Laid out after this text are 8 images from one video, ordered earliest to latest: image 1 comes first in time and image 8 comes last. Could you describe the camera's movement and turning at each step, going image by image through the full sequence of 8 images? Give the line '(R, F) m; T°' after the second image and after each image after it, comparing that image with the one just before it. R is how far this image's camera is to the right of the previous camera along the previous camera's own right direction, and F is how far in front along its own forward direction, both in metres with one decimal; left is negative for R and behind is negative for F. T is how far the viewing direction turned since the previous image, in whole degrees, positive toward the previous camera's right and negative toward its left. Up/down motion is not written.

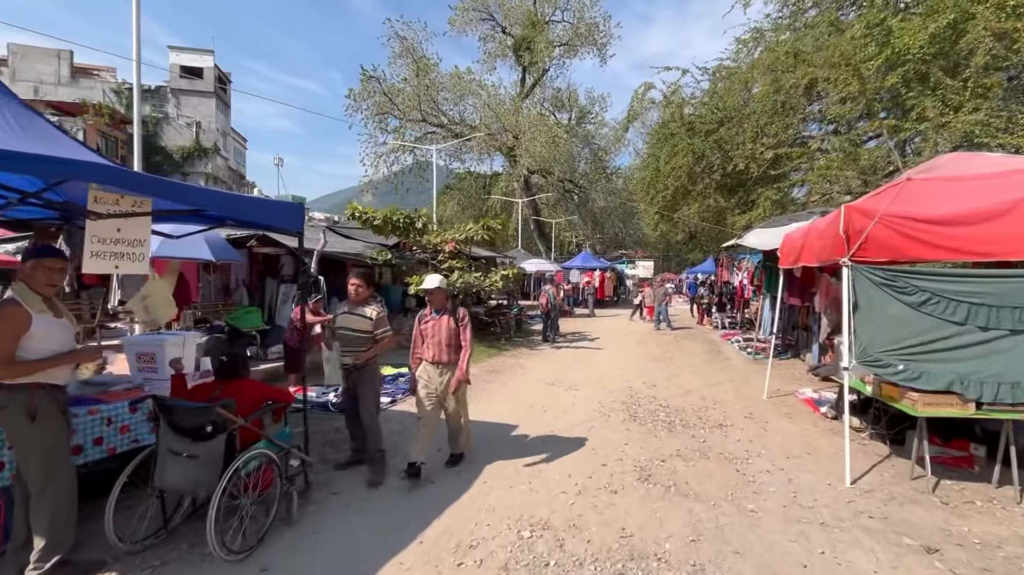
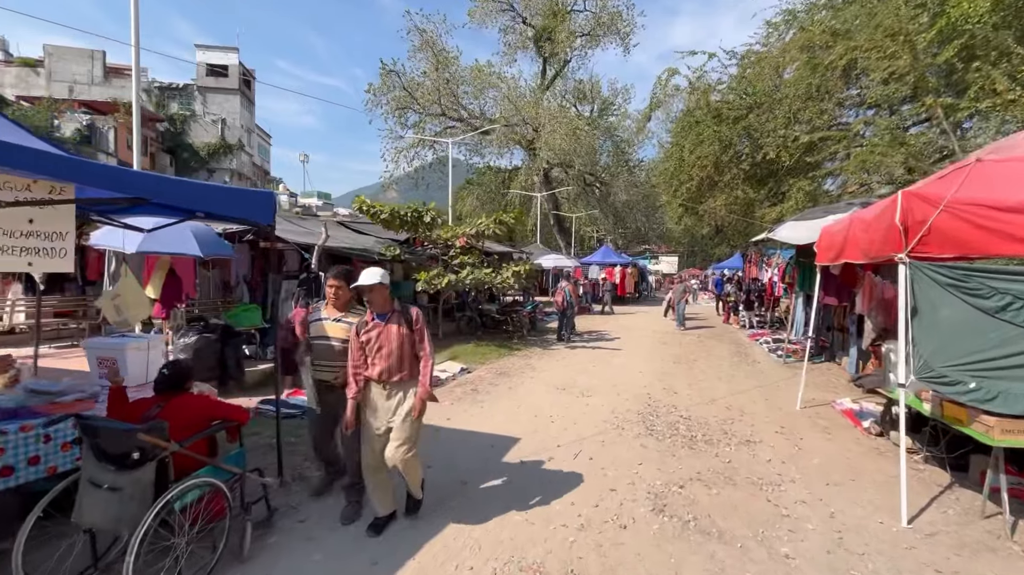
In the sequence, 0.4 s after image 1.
(+0.3, +0.6) m; -3°
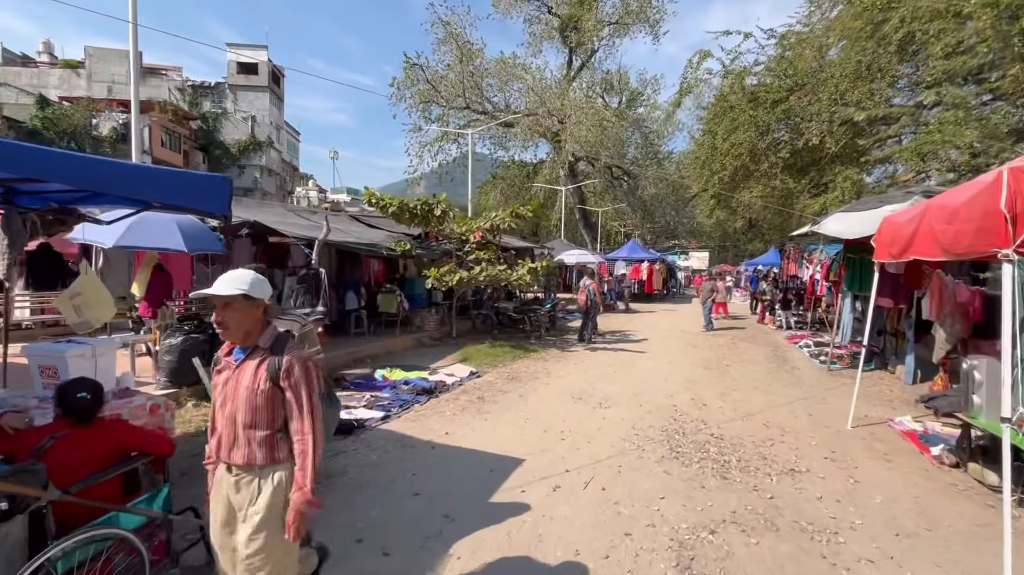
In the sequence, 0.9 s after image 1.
(+0.3, +0.8) m; -3°
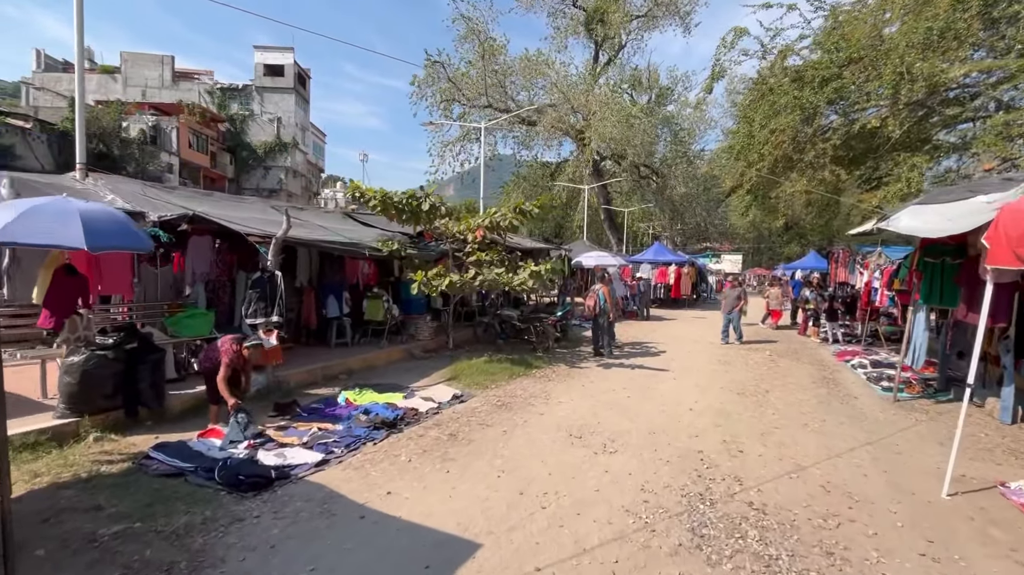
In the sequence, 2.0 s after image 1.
(+0.6, +1.6) m; -3°
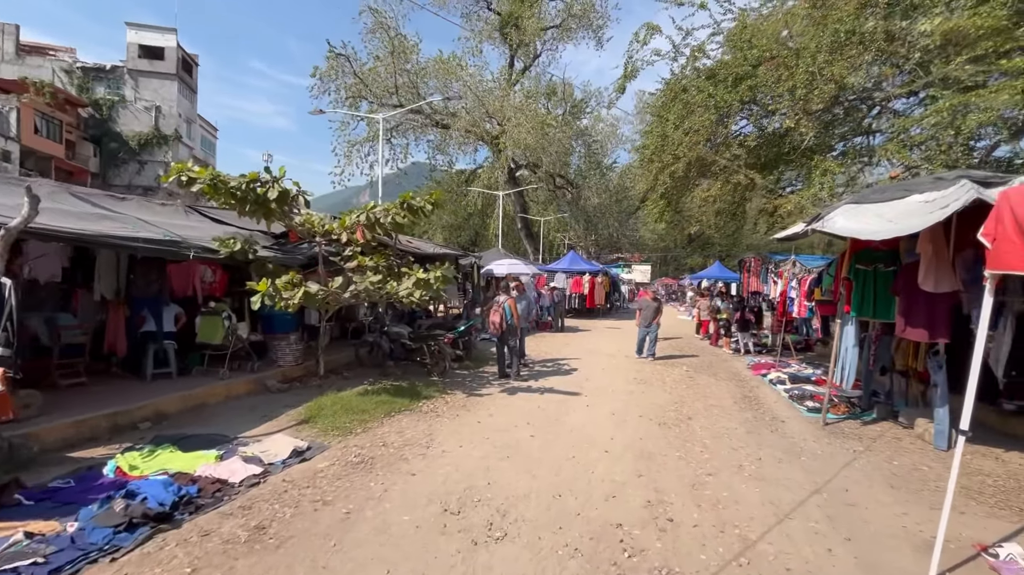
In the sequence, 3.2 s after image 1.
(+0.7, +1.8) m; +10°
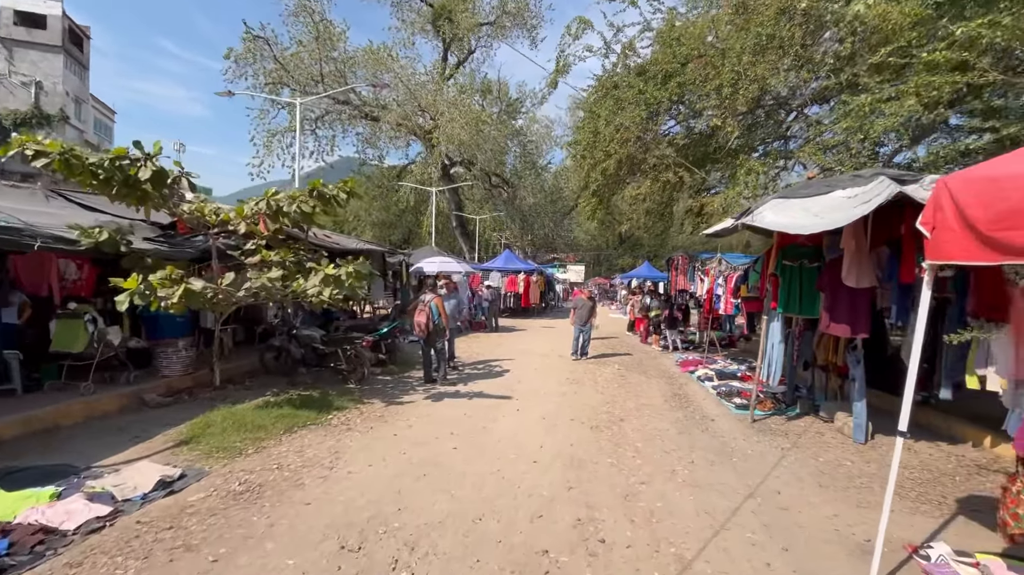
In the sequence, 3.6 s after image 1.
(+0.2, +0.6) m; +8°
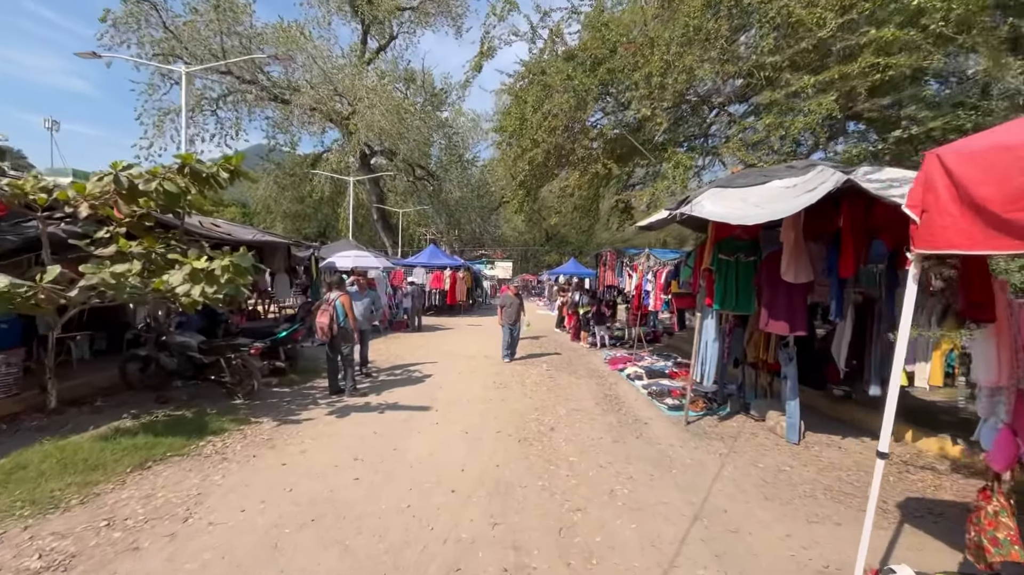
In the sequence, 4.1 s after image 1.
(+0.1, +0.9) m; +9°
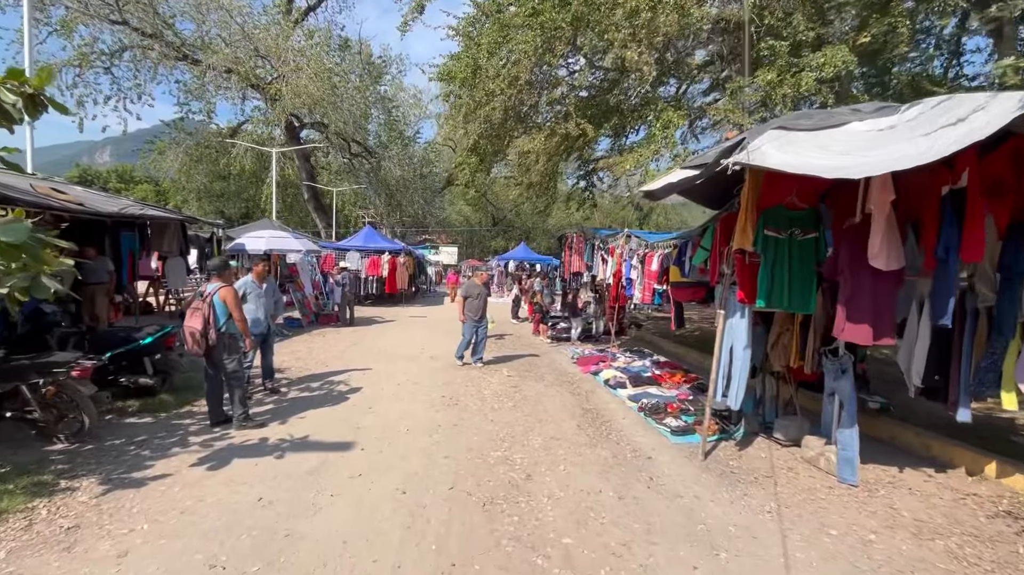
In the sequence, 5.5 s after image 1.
(-0.1, +2.2) m; +7°
